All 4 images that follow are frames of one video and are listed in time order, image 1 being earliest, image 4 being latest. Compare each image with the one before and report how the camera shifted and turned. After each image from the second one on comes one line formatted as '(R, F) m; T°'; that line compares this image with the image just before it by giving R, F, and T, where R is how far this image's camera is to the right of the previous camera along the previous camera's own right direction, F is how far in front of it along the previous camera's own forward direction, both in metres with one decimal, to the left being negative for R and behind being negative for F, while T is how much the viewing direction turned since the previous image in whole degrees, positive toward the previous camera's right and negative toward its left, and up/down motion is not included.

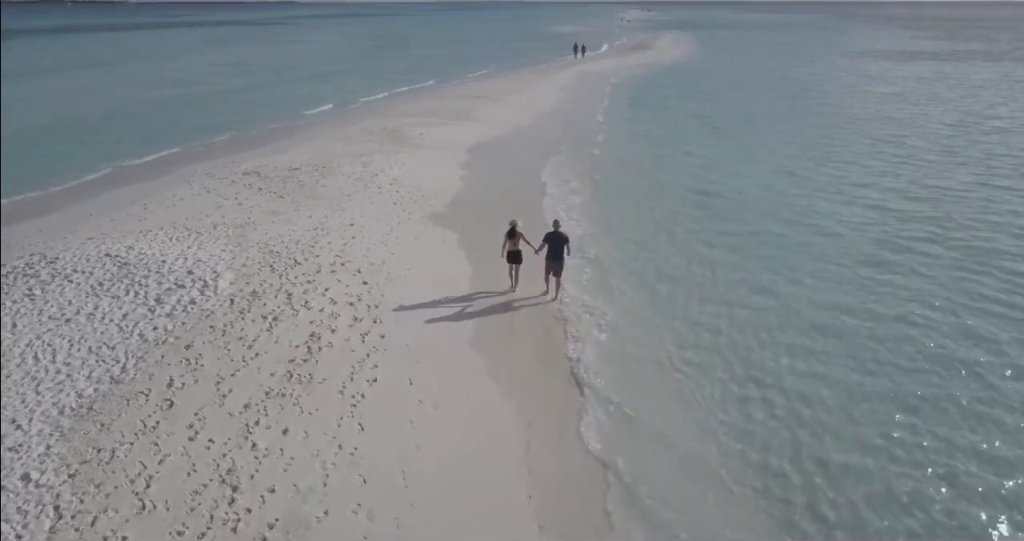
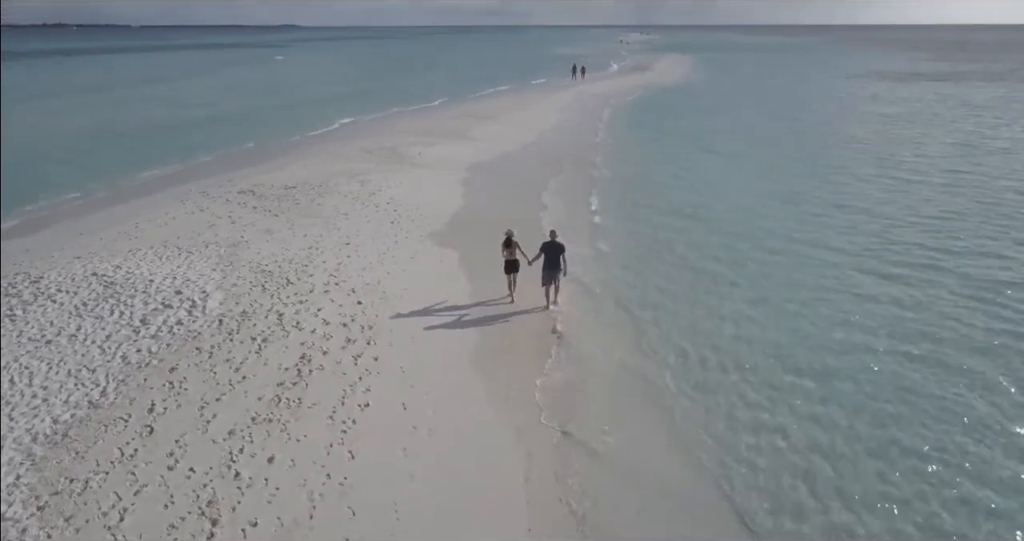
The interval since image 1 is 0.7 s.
(0.0, +0.2) m; 0°
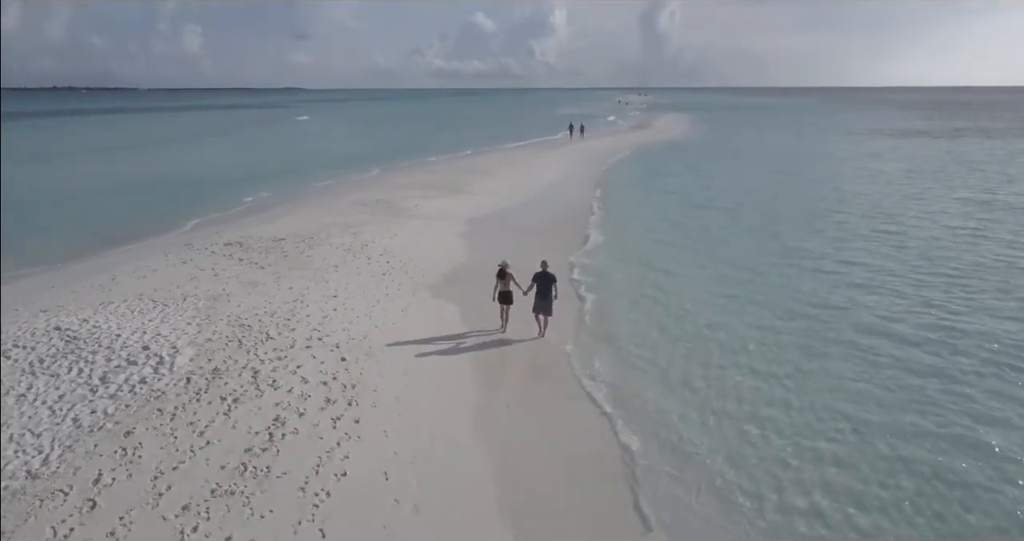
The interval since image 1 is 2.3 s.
(0.0, +0.5) m; 0°
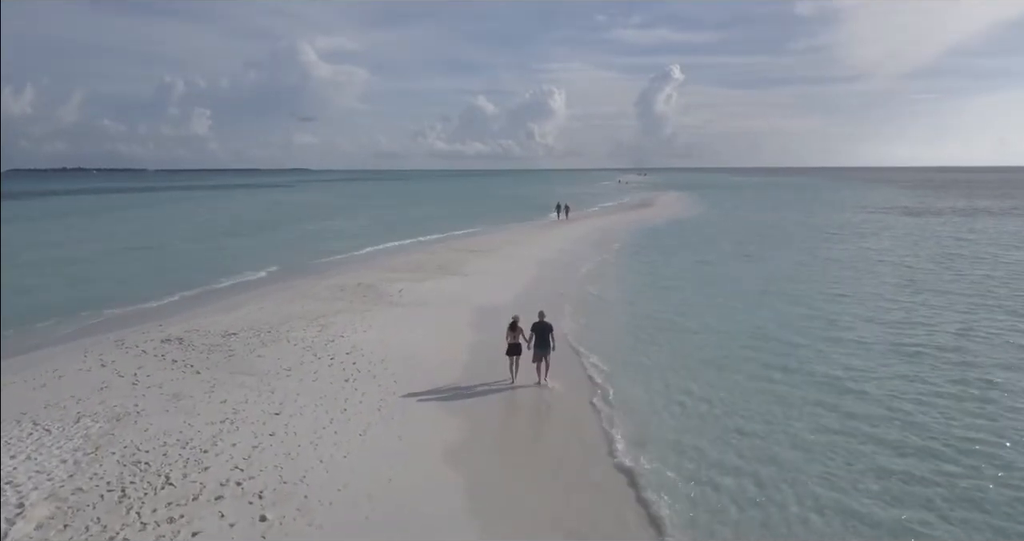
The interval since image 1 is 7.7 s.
(+0.1, +1.6) m; 0°
